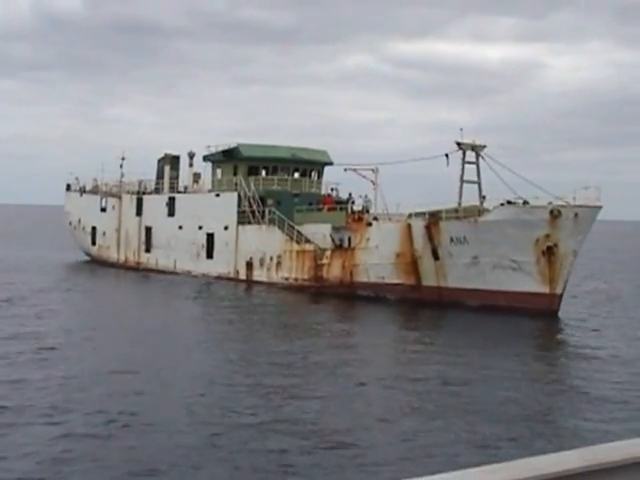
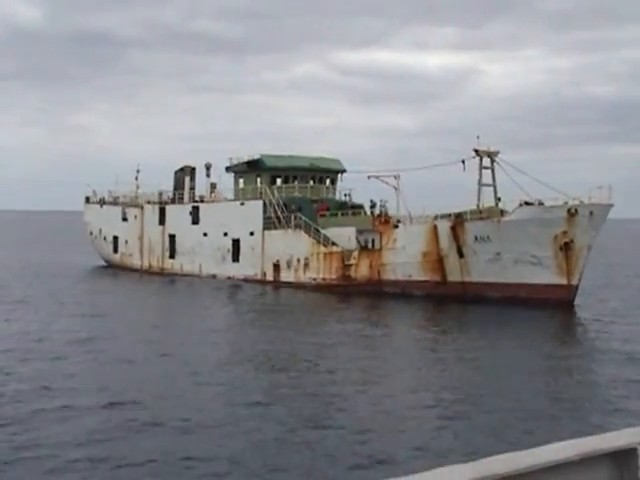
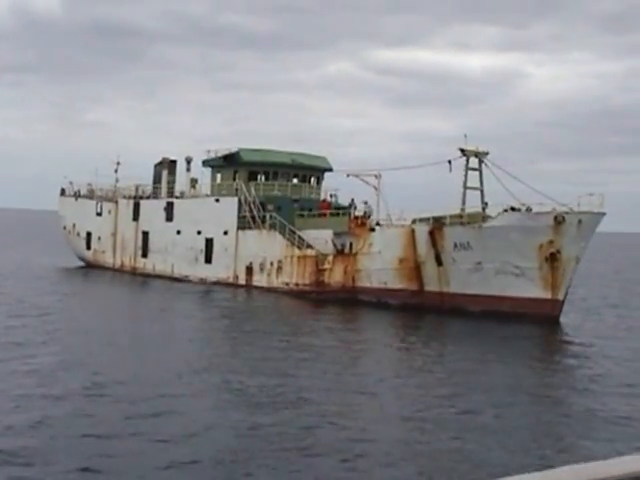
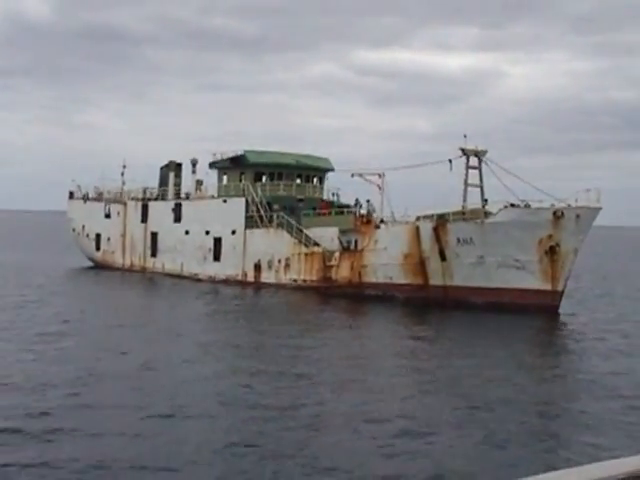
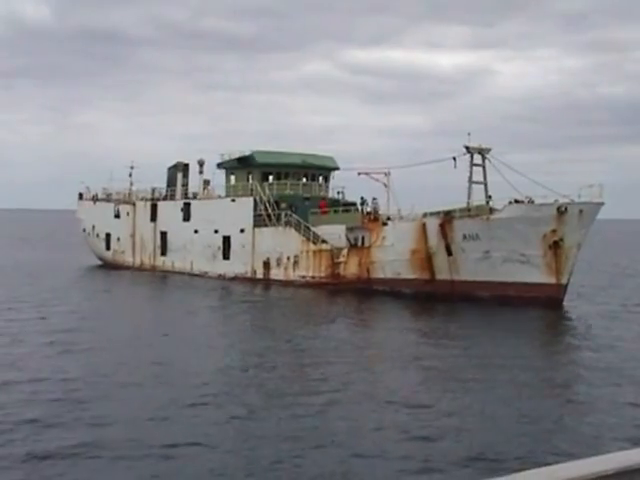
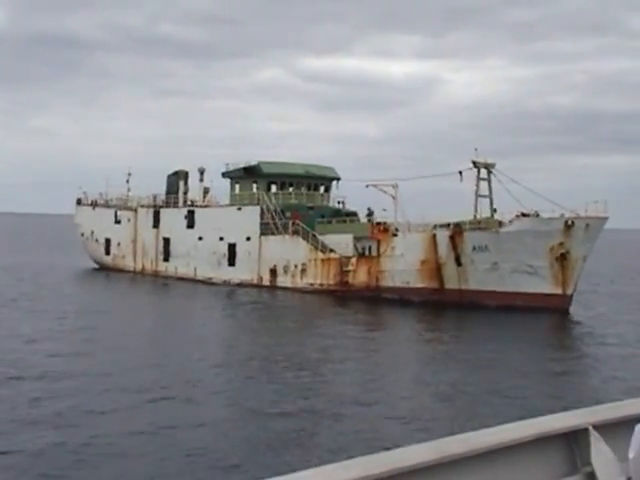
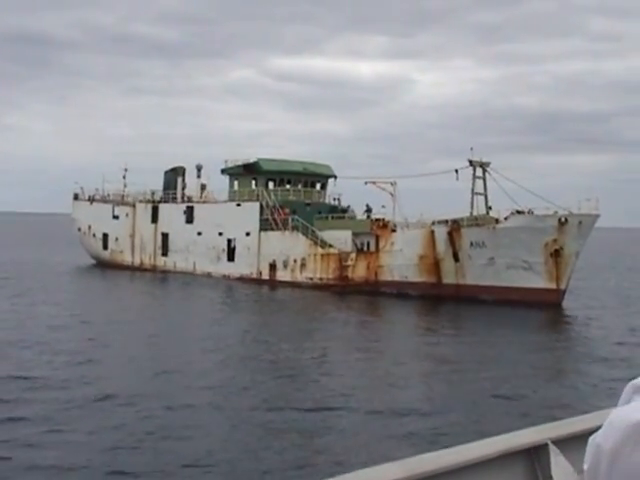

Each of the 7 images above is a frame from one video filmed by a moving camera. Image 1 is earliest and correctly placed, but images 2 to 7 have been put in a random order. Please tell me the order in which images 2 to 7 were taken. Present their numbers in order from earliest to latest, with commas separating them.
3, 4, 5, 2, 6, 7
